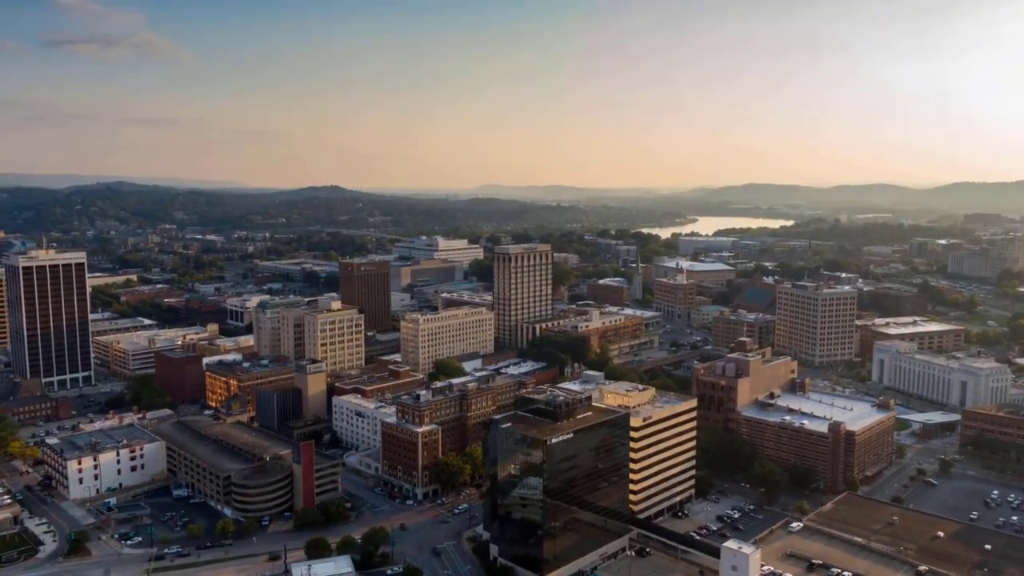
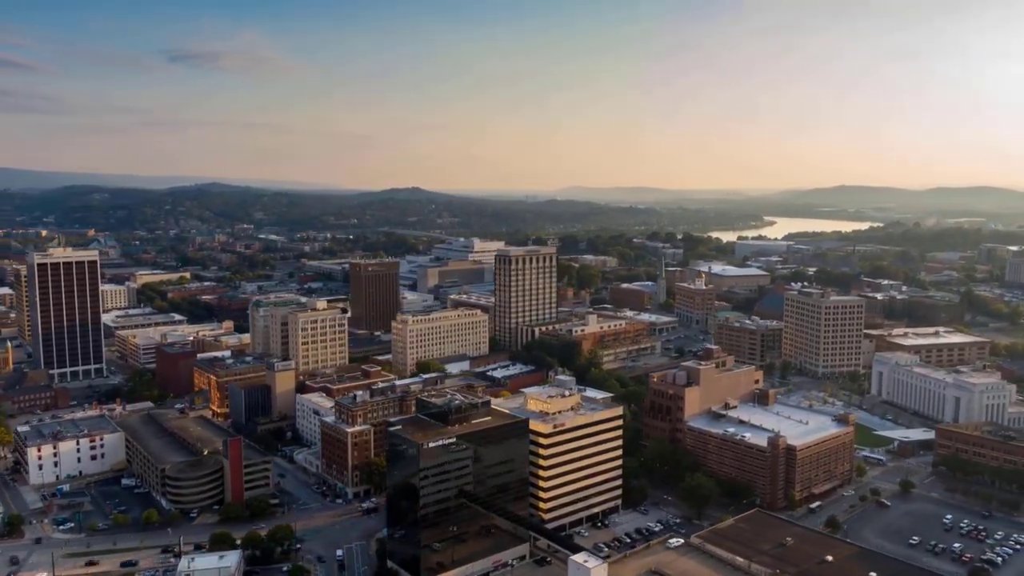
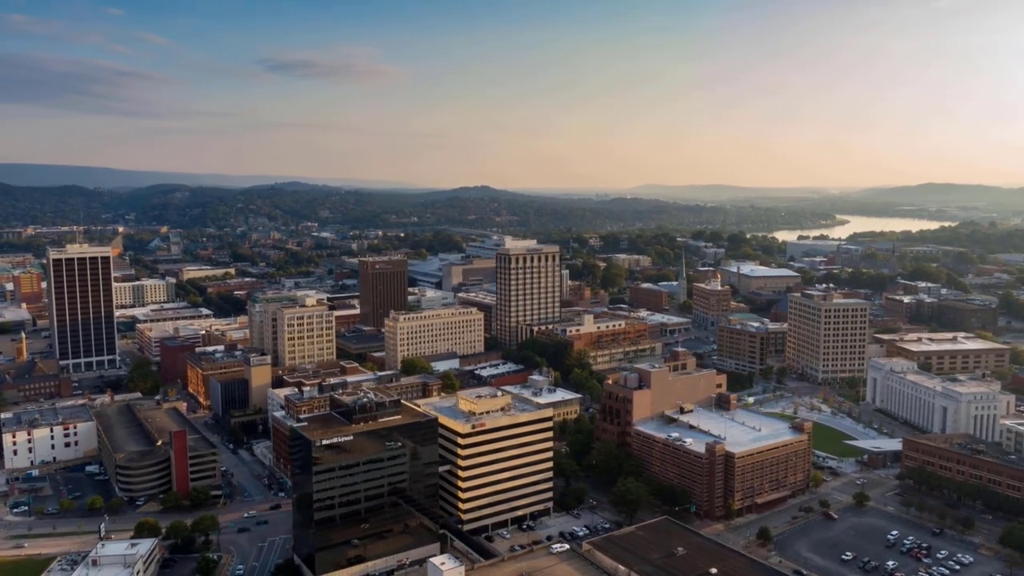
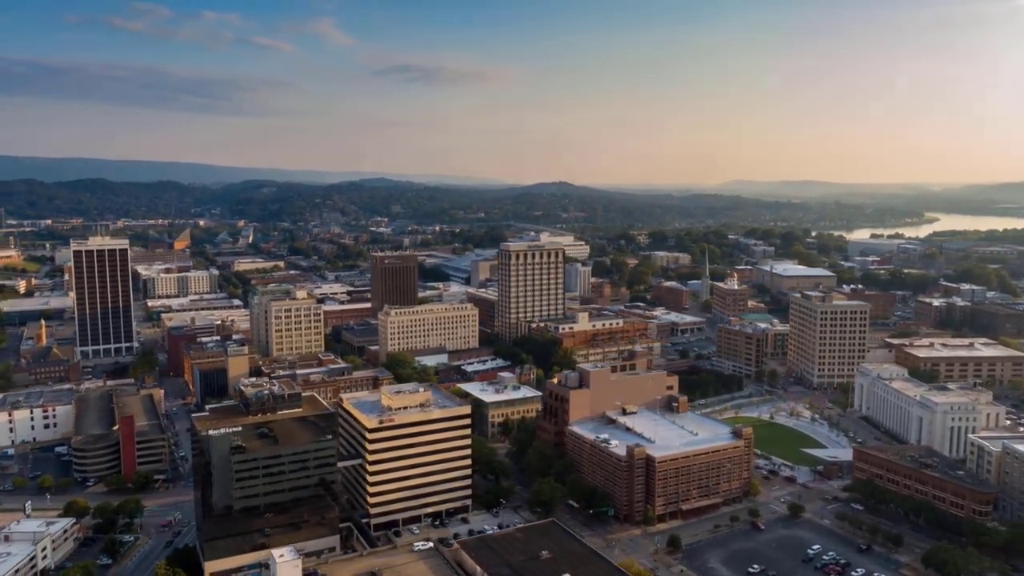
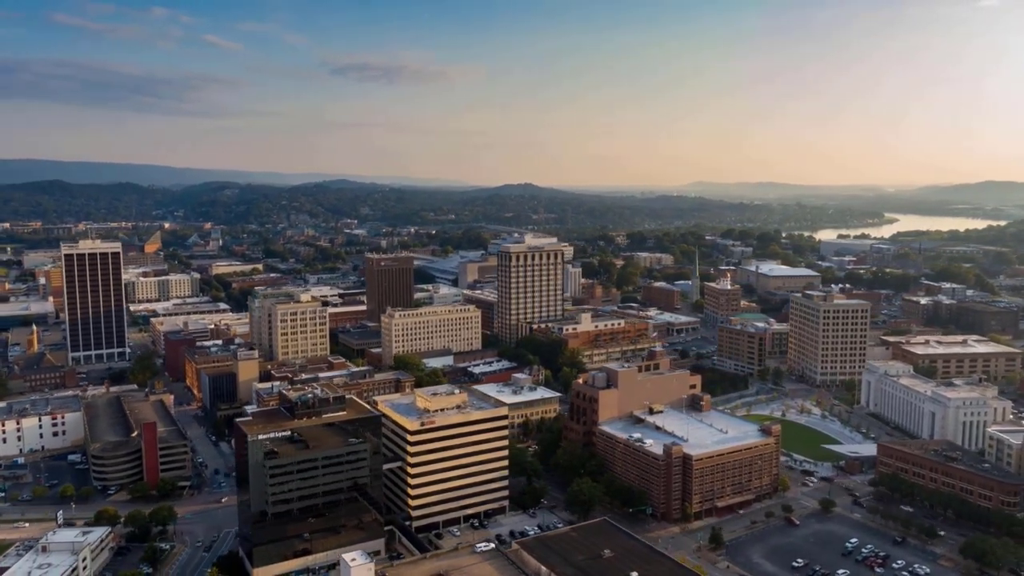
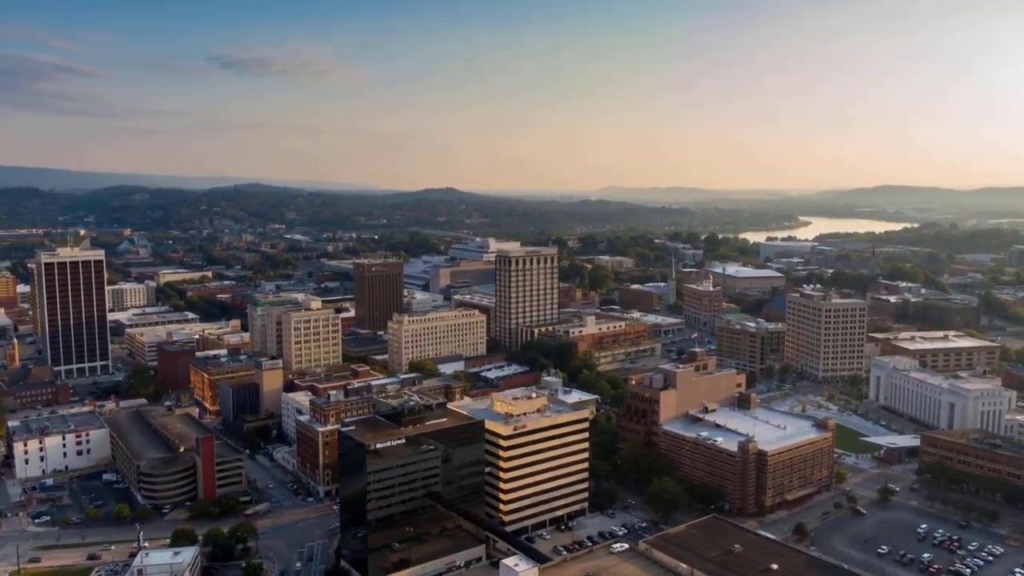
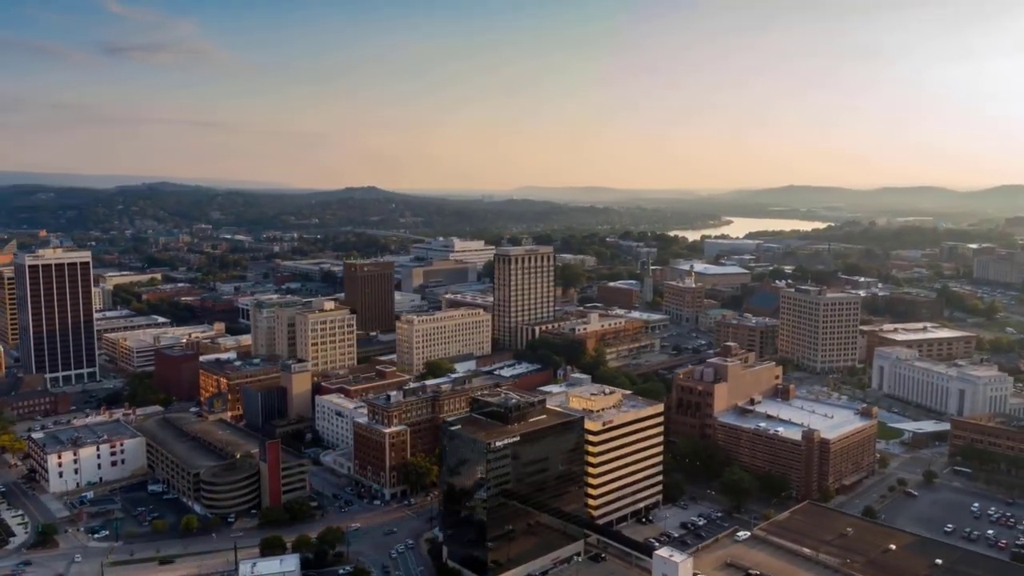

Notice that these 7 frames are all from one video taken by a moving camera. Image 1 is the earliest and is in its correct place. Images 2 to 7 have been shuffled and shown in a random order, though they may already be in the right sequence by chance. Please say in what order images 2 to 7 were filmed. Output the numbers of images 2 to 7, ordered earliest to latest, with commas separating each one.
7, 2, 6, 3, 5, 4
